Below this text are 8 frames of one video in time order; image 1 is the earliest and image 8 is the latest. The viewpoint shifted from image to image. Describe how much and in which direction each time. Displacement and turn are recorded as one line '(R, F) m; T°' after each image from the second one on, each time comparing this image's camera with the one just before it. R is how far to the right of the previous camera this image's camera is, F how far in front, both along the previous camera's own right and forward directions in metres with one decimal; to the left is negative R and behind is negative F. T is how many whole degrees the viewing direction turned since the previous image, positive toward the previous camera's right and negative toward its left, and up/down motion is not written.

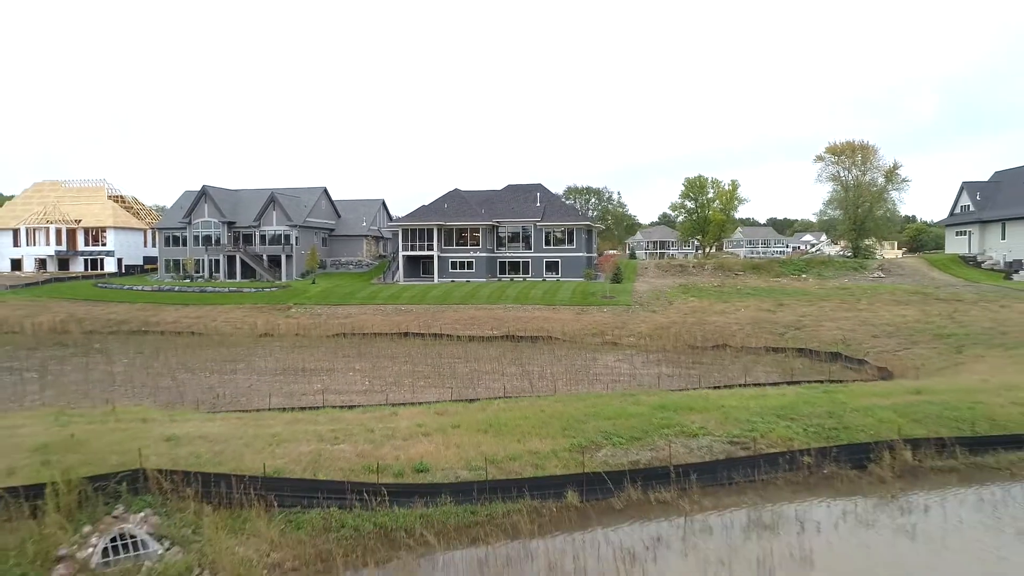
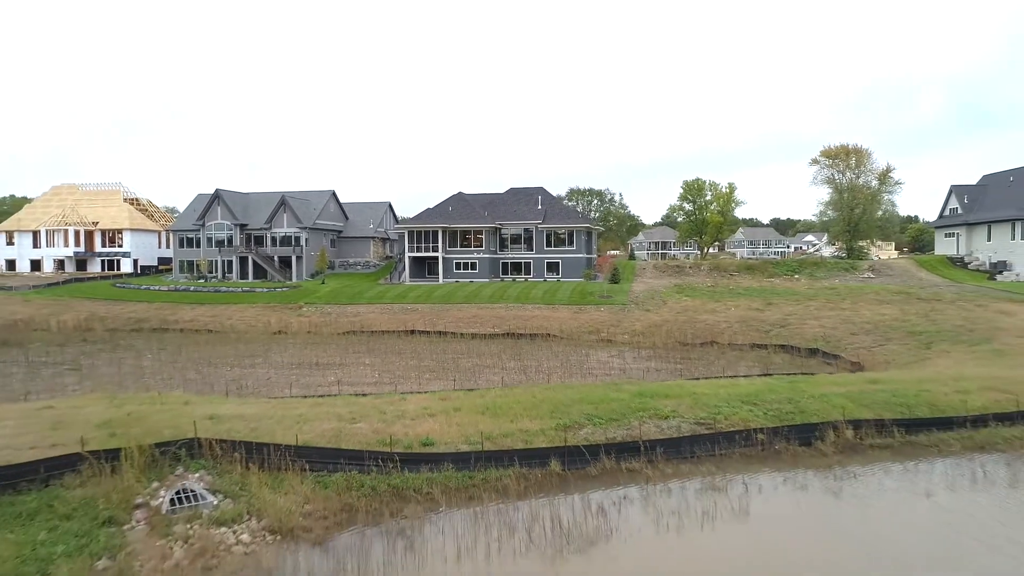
(+0.2, -1.6) m; 0°
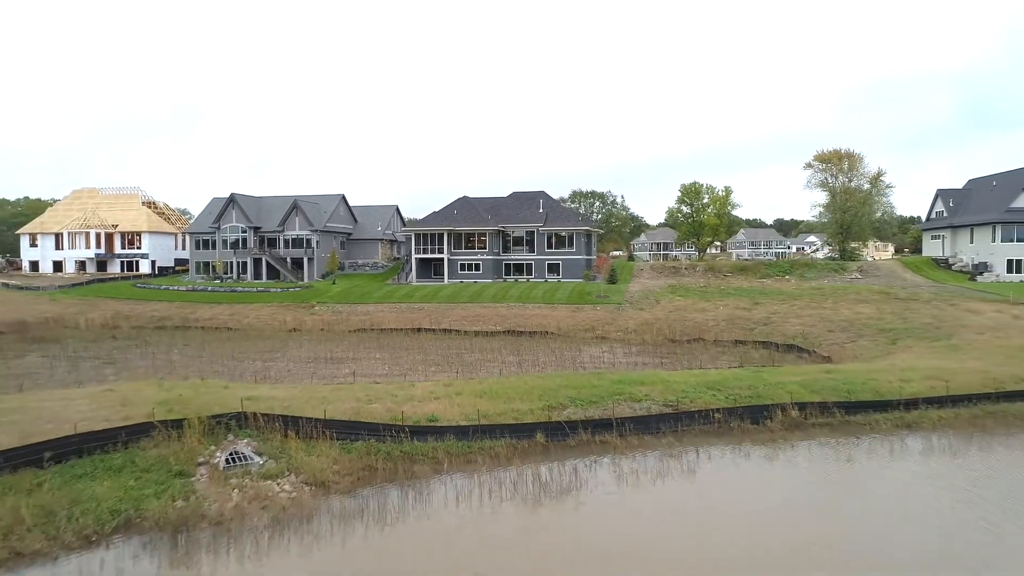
(+0.3, -2.1) m; 0°
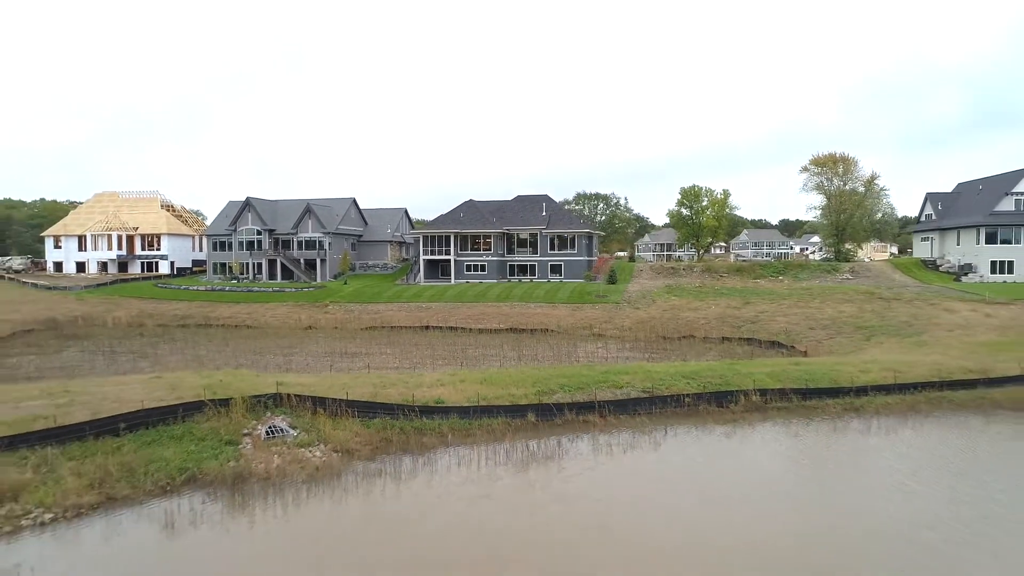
(+0.2, -2.1) m; -1°
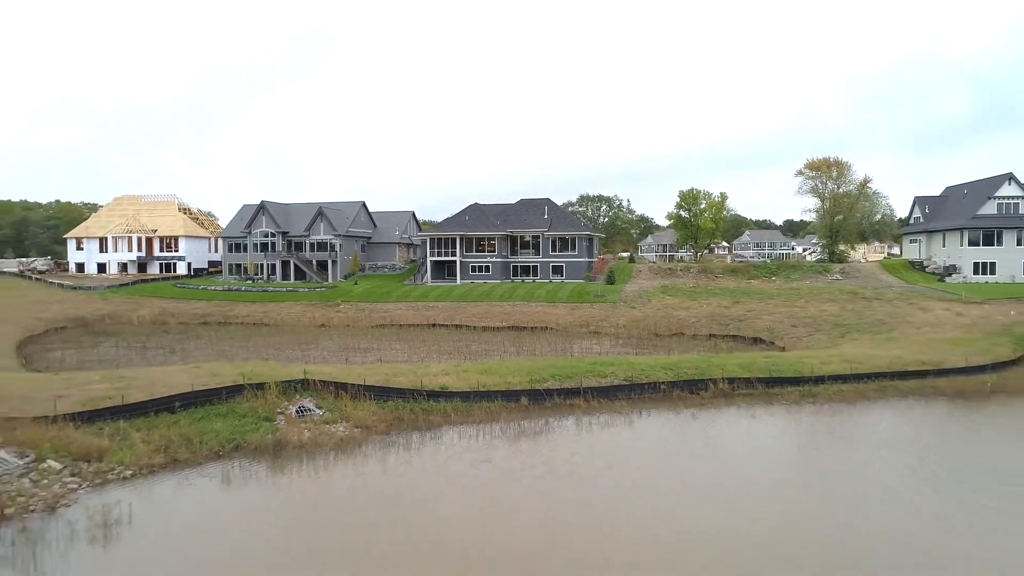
(+0.3, -2.2) m; -1°
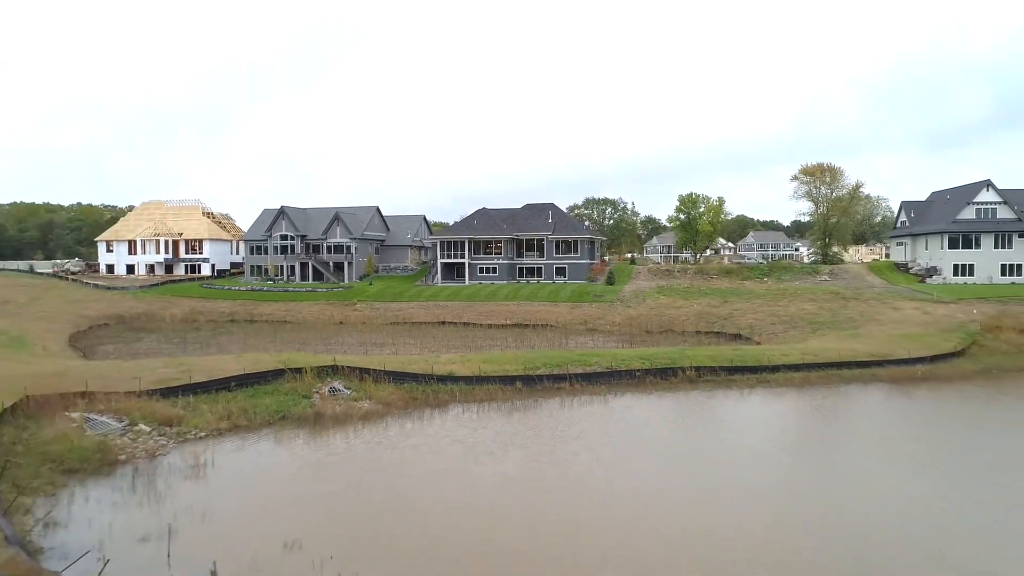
(+0.4, -3.1) m; -1°
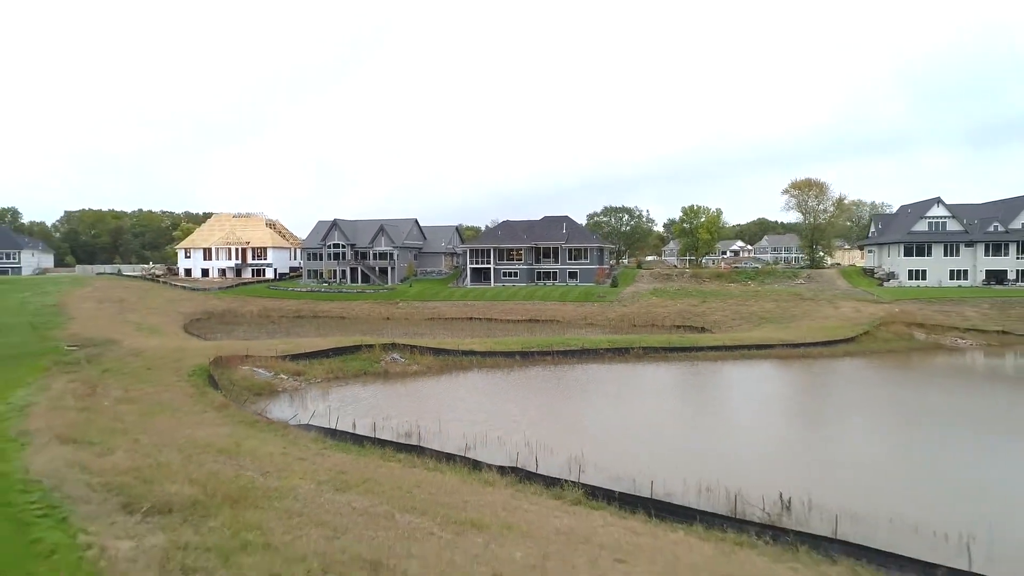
(+1.3, -9.4) m; -3°
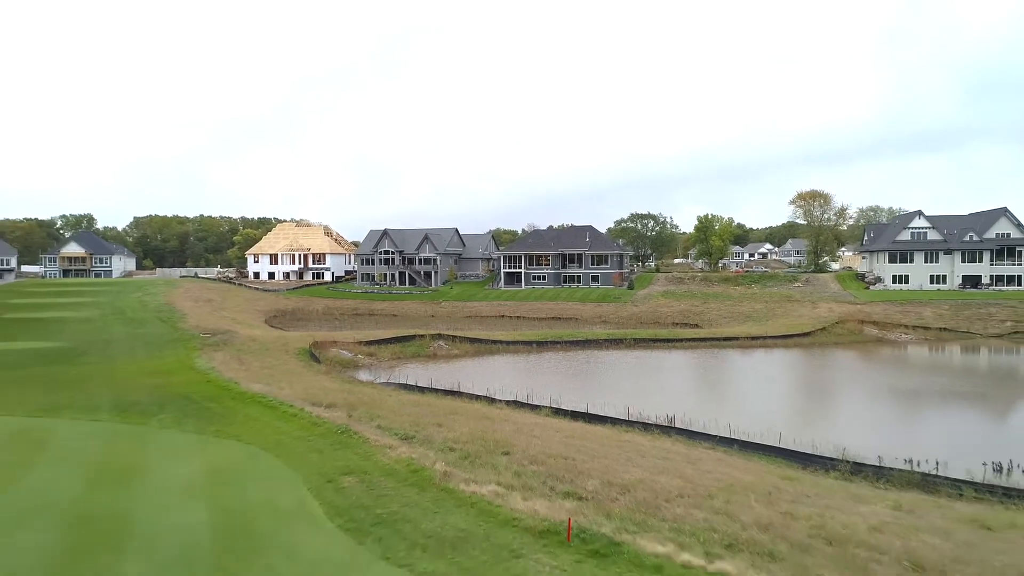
(+1.1, -8.7) m; -3°
